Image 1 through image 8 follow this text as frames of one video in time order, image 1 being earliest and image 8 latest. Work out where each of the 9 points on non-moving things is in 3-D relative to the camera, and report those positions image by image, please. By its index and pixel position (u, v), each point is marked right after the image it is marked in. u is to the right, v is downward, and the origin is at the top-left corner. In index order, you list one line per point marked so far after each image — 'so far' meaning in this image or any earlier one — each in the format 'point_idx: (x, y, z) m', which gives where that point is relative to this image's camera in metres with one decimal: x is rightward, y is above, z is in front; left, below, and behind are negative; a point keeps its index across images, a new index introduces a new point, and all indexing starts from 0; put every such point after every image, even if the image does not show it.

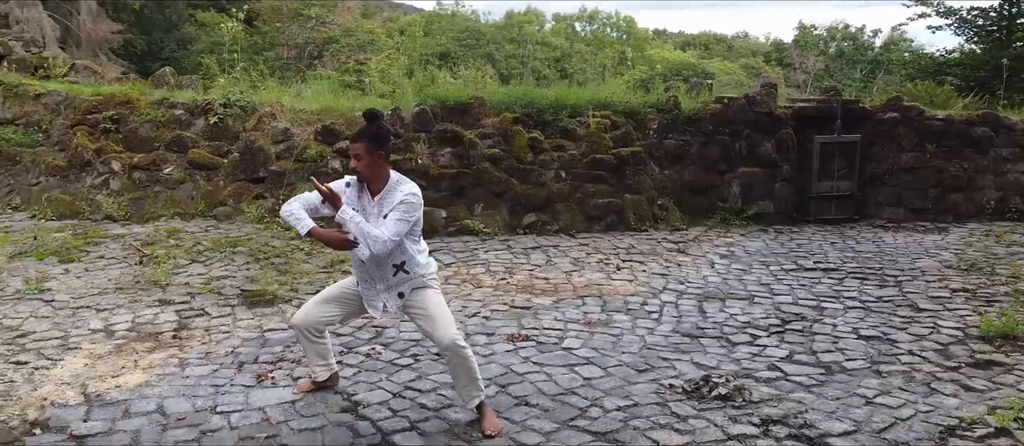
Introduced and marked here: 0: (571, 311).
0: (+0.4, -0.6, +5.4) m
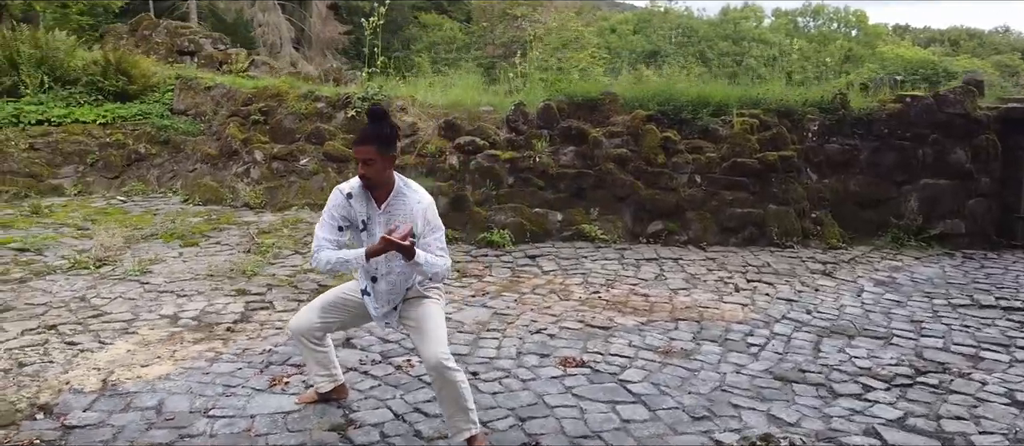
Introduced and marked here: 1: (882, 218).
0: (+0.8, -0.7, +4.7) m
1: (+3.5, 0.0, +7.6) m
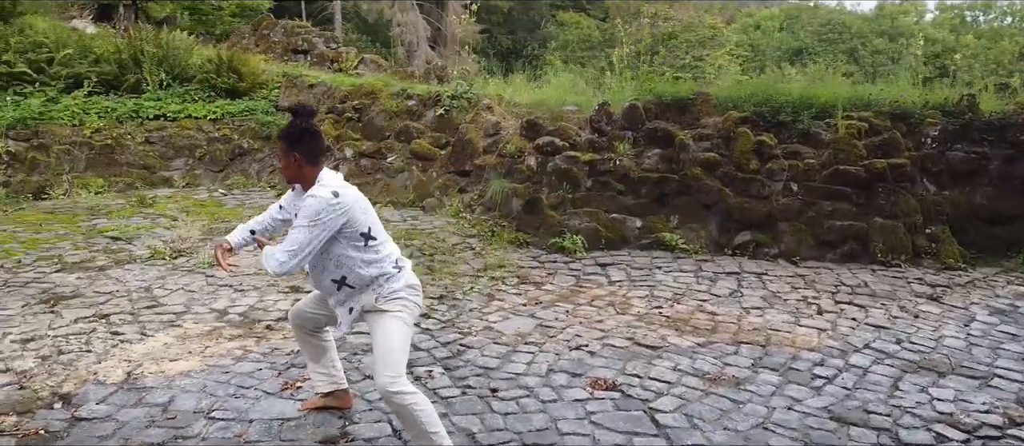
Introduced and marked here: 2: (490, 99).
0: (+1.0, -0.7, +4.3) m
1: (+4.1, -0.1, +6.7) m
2: (-0.2, +1.3, +8.2) m
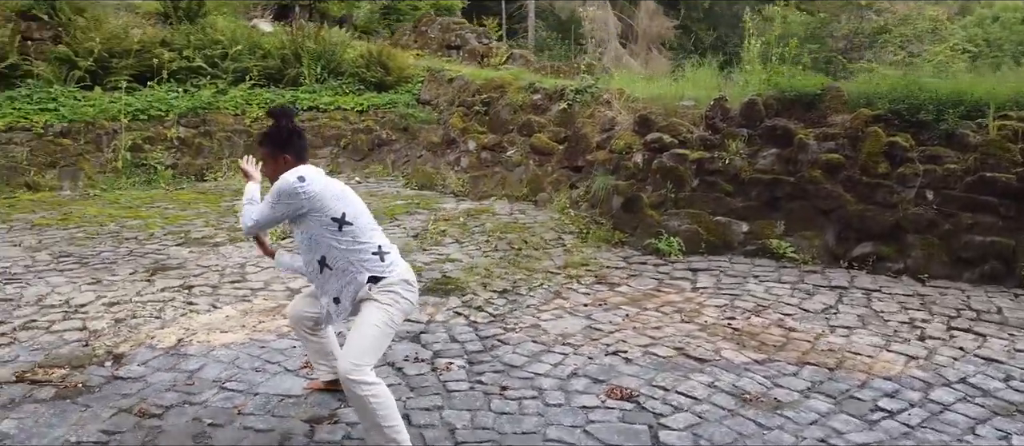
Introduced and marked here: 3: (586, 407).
0: (+1.2, -0.8, +3.9) m
1: (+4.8, -0.3, +5.4) m
2: (+1.0, +1.3, +8.0) m
3: (+0.3, -0.8, +3.5) m
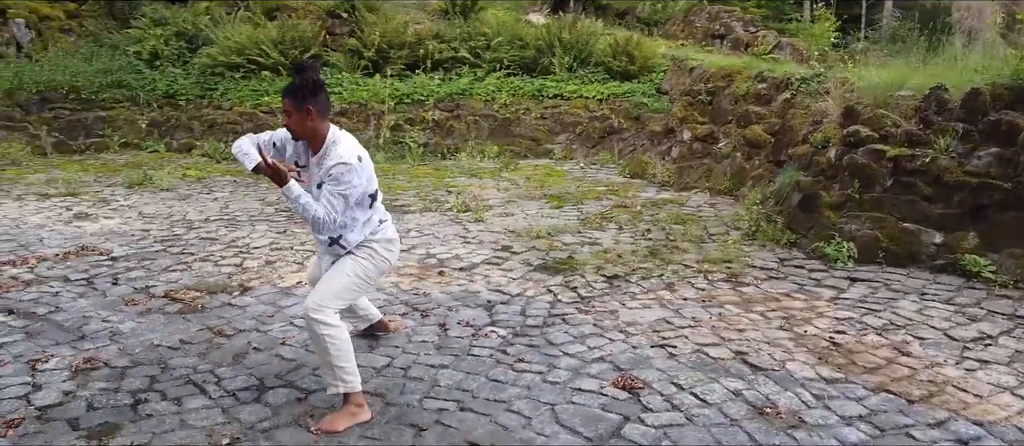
0: (+1.2, -0.7, +3.5) m
1: (+5.2, -0.6, +3.4) m
2: (+2.9, +1.3, +7.2) m
3: (+0.3, -0.7, +3.5) m
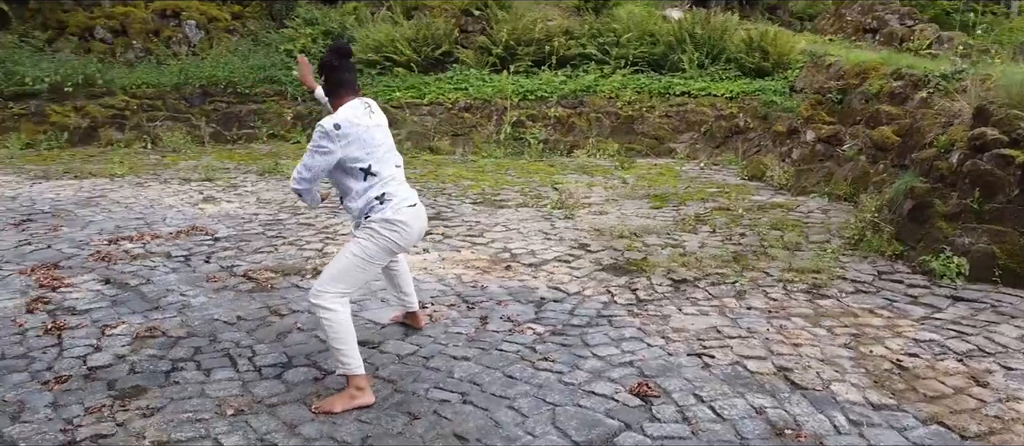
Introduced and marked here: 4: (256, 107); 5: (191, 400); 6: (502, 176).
0: (+1.3, -0.8, +3.2) m
1: (+5.1, -0.8, +2.3) m
2: (+3.7, +1.2, +6.5) m
3: (+0.3, -0.7, +3.4) m
4: (-3.6, +1.6, +11.2) m
5: (-1.3, -0.7, +3.2) m
6: (-0.1, +0.5, +8.8) m
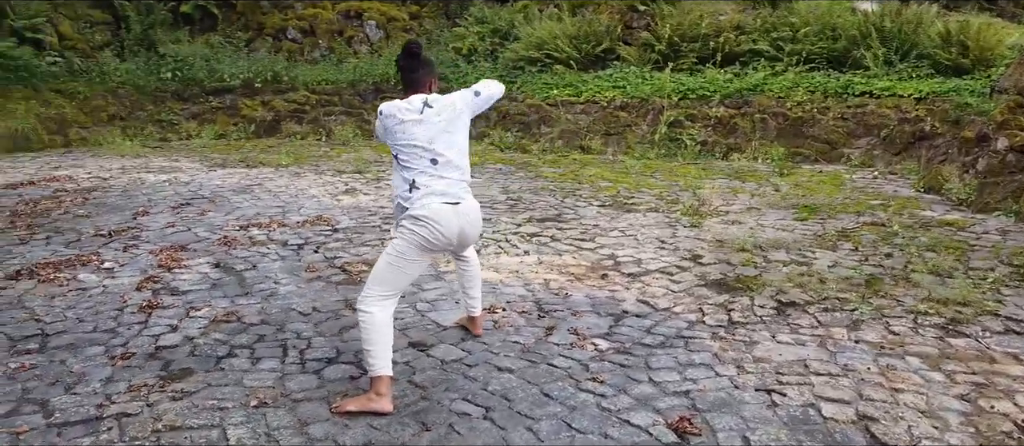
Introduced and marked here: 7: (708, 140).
0: (+1.3, -0.9, +2.6) m
1: (+4.8, -1.0, +0.8) m
2: (+4.5, +0.9, +5.2) m
3: (+0.4, -0.8, +3.0) m
4: (-1.3, +1.7, +11.5) m
5: (-1.2, -0.7, +3.2) m
6: (+1.4, +0.5, +8.4) m
7: (+2.3, +1.0, +9.6) m
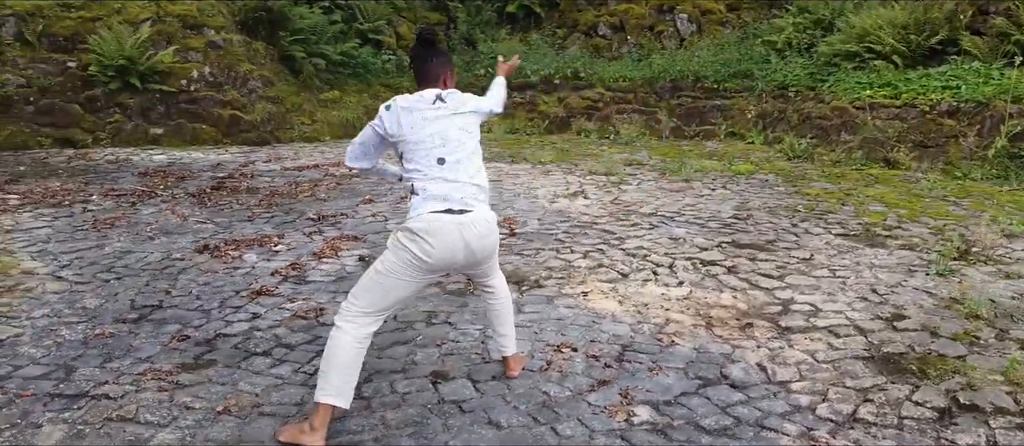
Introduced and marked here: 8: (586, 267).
0: (+0.7, -1.1, +1.6) m
1: (+2.9, -1.5, -1.6) m
2: (+4.9, +0.4, +2.3) m
3: (+0.1, -0.9, +2.3) m
4: (+2.7, +1.6, +10.6) m
5: (-1.2, -0.7, +3.2) m
6: (+3.5, +0.2, +6.6) m
7: (+5.0, +0.6, +7.3) m
8: (+0.4, -0.3, +4.8) m
